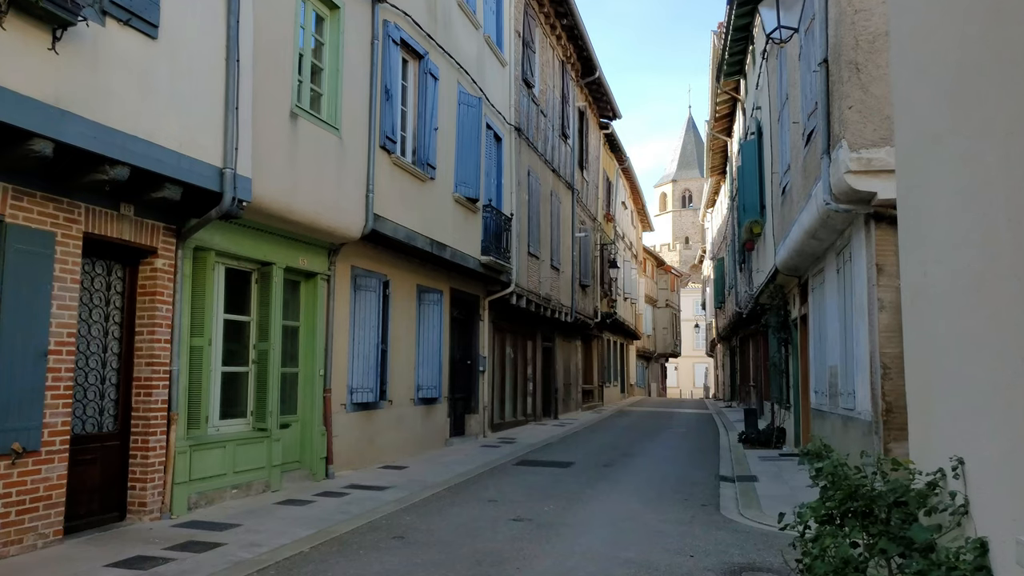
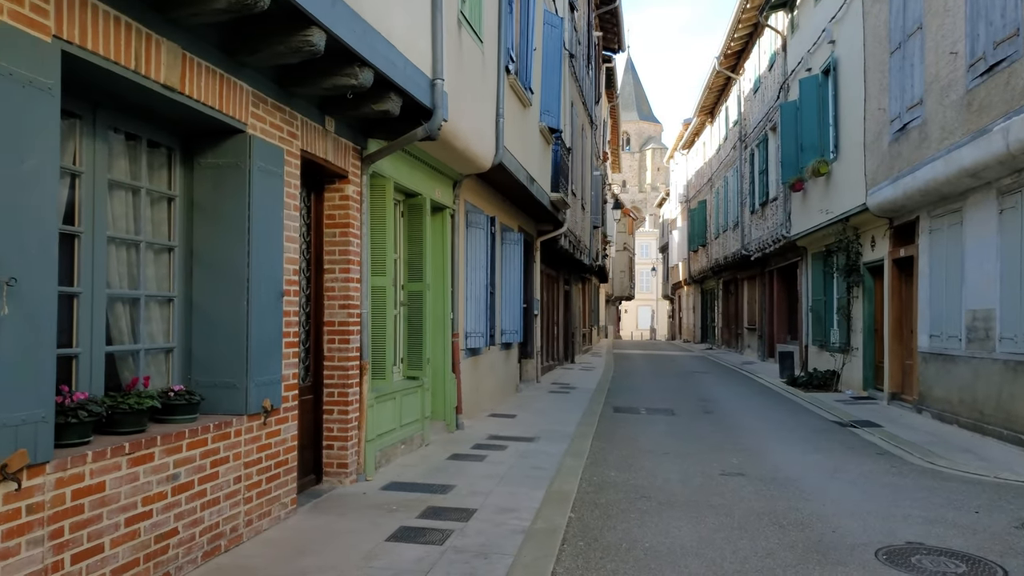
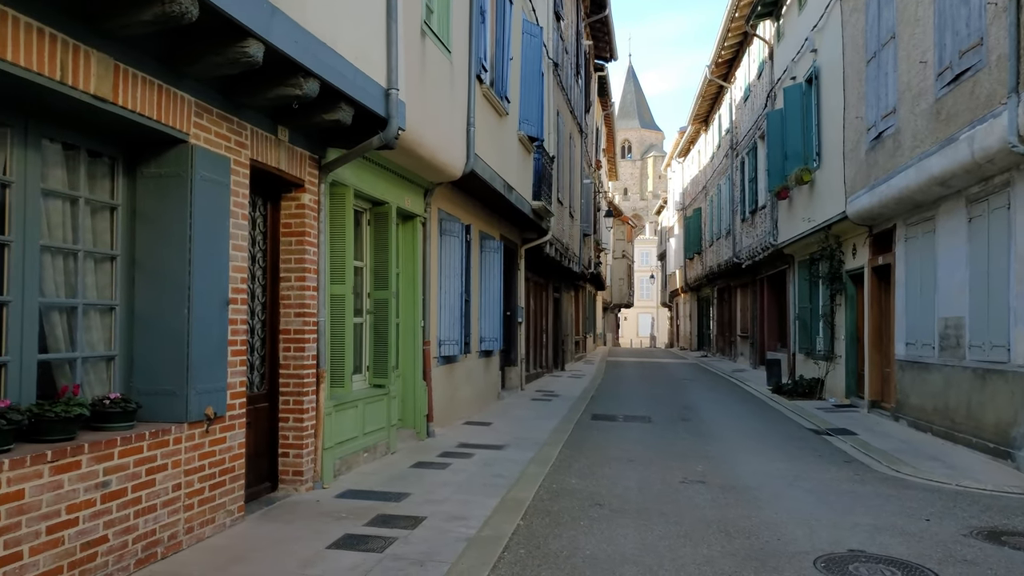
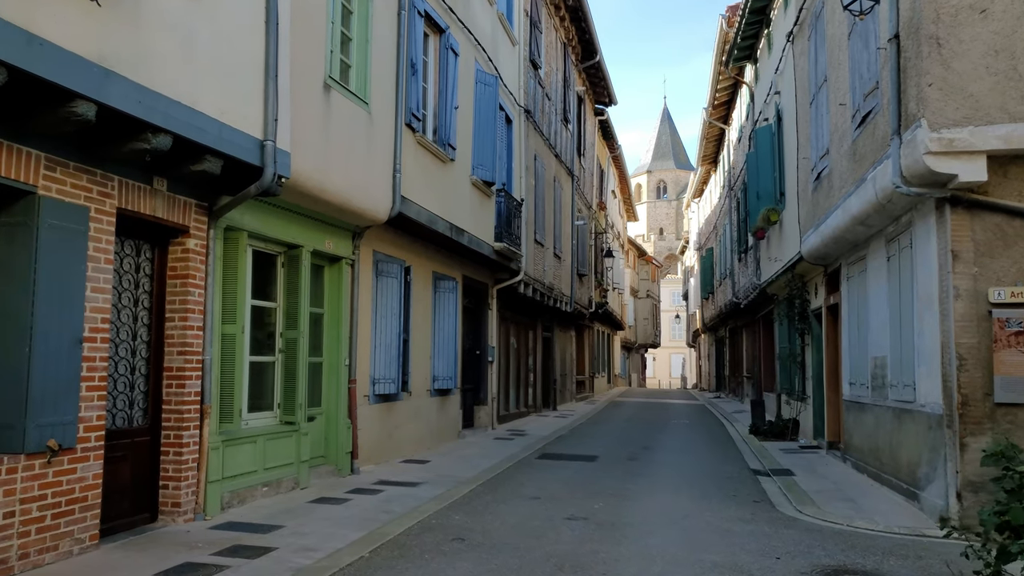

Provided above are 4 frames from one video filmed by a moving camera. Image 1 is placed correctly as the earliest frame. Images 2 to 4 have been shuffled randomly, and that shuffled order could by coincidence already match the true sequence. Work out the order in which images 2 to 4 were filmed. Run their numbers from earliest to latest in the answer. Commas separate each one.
4, 3, 2
